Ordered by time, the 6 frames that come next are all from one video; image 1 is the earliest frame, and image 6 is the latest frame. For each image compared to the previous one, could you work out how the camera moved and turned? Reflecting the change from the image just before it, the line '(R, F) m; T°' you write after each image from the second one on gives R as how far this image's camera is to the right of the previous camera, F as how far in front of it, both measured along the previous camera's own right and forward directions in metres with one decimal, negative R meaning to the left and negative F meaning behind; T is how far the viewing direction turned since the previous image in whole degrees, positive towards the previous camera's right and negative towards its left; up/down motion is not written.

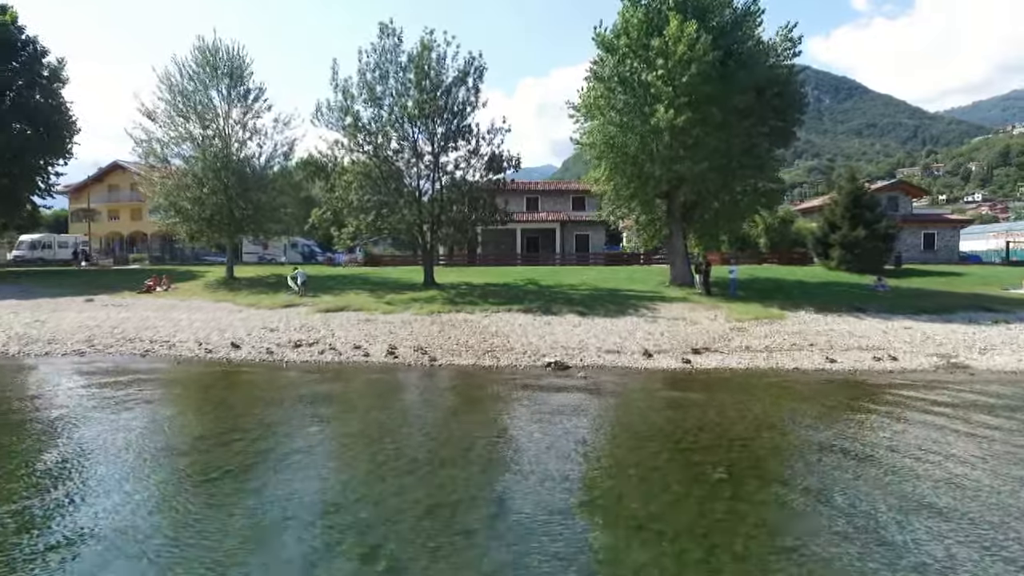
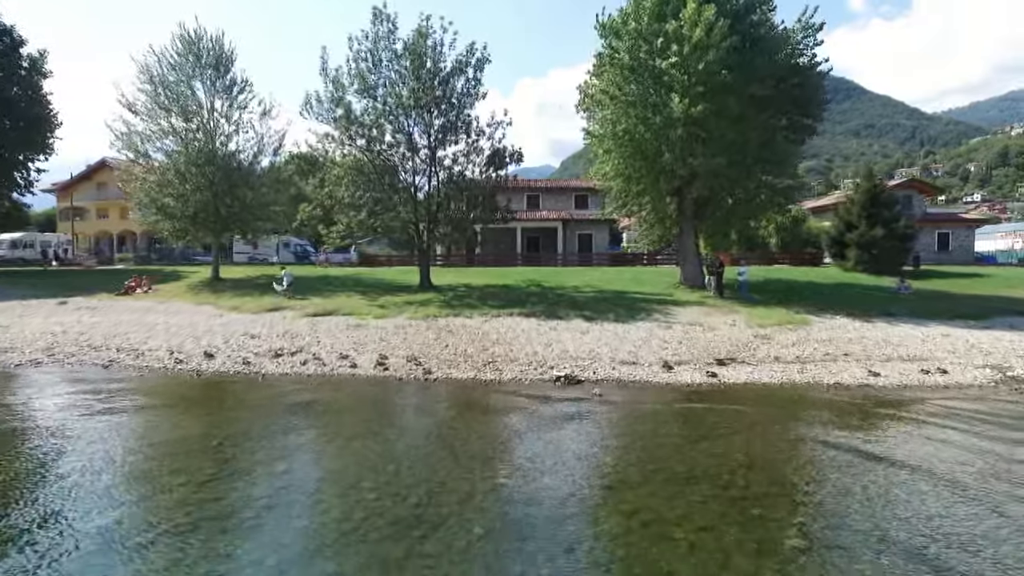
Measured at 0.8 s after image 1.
(-0.2, +2.0) m; 0°
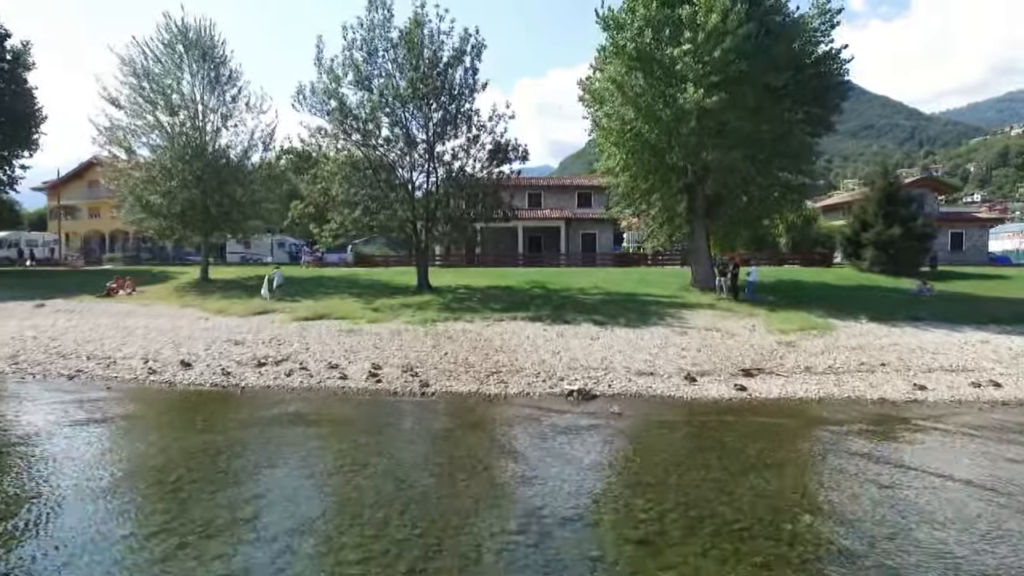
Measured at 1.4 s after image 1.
(-0.2, +1.6) m; 0°
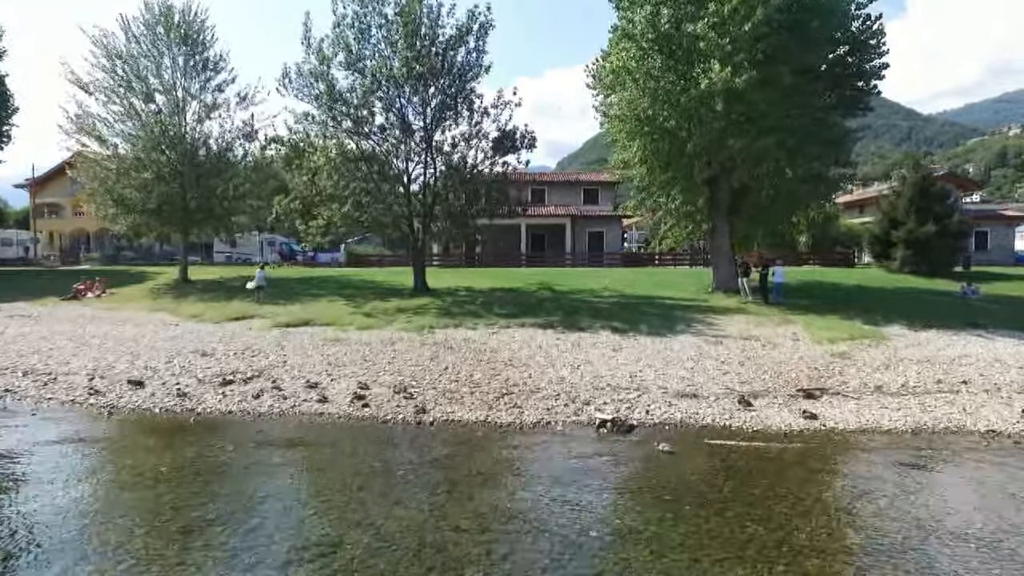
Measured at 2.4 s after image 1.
(-0.4, +2.7) m; 0°
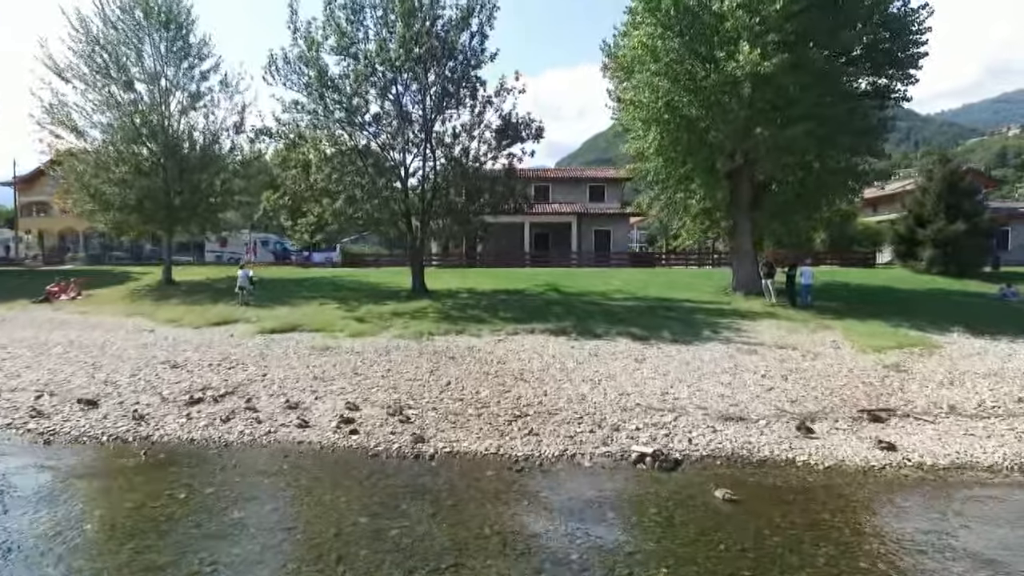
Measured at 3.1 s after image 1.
(-0.3, +2.0) m; 0°
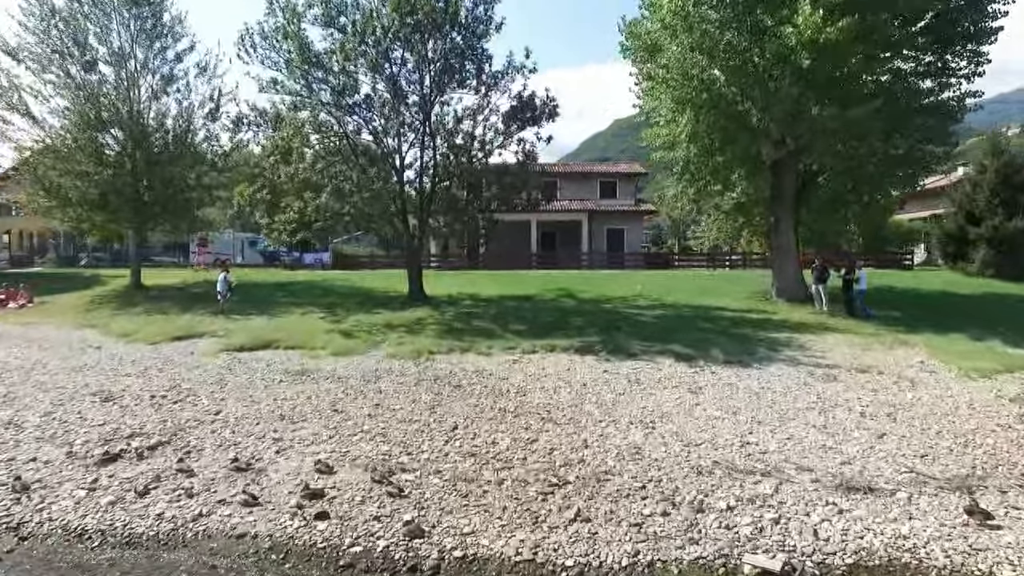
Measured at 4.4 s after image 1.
(-0.5, +3.3) m; 0°
